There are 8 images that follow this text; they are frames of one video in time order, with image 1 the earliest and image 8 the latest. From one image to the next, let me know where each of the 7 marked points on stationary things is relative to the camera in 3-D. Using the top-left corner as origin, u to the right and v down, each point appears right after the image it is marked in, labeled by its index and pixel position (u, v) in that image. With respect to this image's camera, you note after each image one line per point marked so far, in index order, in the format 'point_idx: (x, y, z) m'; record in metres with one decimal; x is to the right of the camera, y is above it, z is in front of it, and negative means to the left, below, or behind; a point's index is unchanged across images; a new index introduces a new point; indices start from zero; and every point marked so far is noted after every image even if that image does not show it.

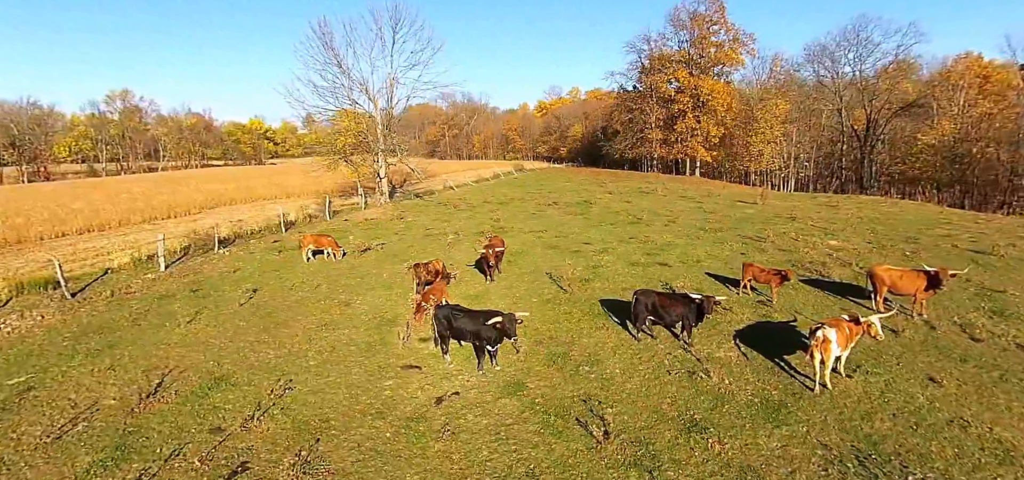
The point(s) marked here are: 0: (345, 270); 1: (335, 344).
0: (-6.0, -1.1, +18.2) m
1: (-4.2, -2.5, +12.2) m
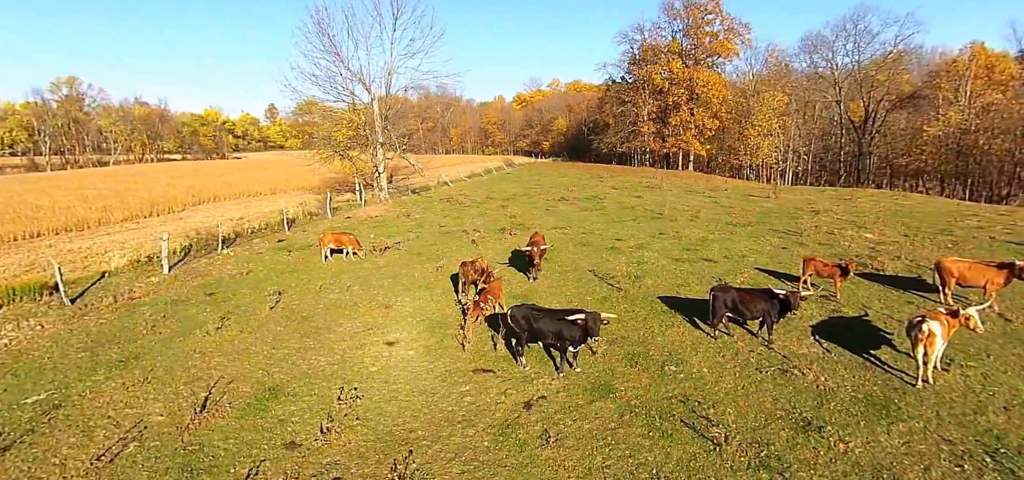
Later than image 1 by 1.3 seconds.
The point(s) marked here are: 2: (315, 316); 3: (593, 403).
0: (-4.9, -1.1, +17.5) m
1: (-2.8, -2.5, +11.7) m
2: (-5.4, -2.0, +13.9) m
3: (+1.4, -2.8, +9.0) m
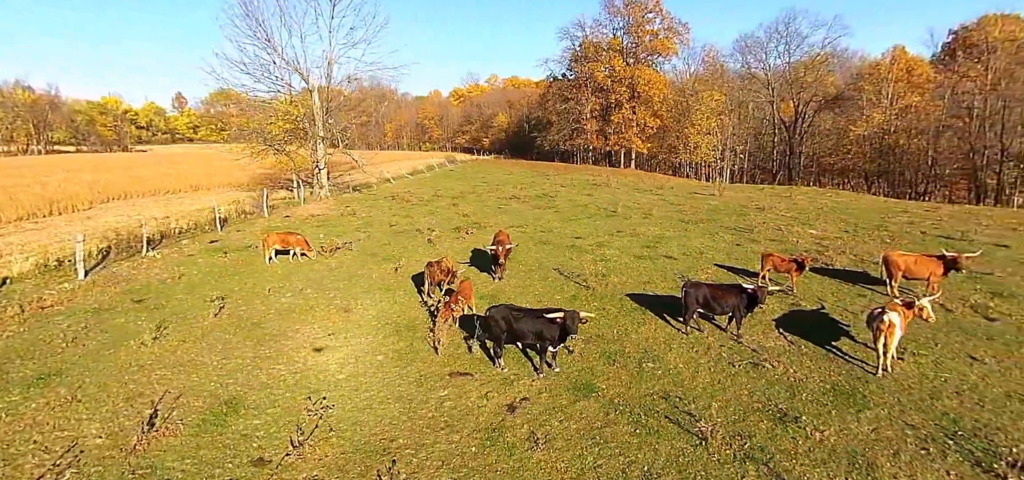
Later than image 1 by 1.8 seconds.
0: (-6.2, -1.1, +16.7) m
1: (-3.4, -2.5, +11.2) m
2: (-6.2, -2.0, +13.0) m
3: (+1.1, -2.8, +8.9) m
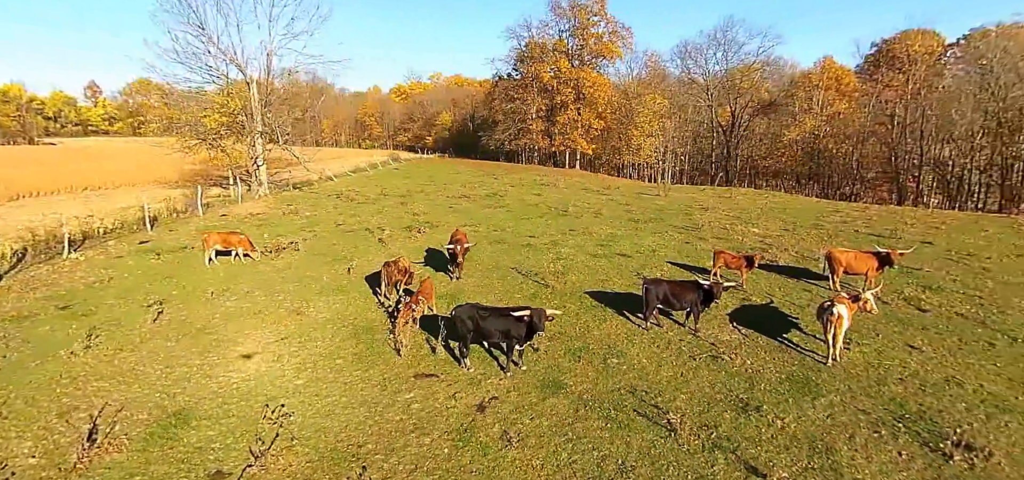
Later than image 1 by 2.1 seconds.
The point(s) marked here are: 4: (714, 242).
0: (-7.6, -1.1, +15.9) m
1: (-4.1, -2.5, +10.7) m
2: (-7.2, -2.0, +12.3) m
3: (+0.6, -2.8, +9.0) m
4: (+7.5, -0.1, +19.4) m
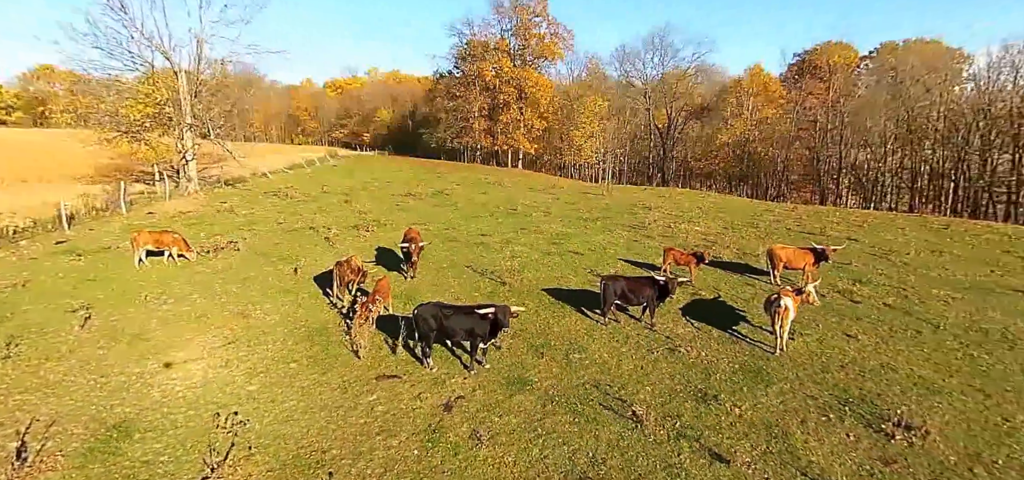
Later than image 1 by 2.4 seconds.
0: (-8.9, -1.0, +14.9) m
1: (-4.9, -2.4, +10.2) m
2: (-8.1, -2.0, +11.4) m
3: (0.0, -2.7, +9.0) m
4: (+5.7, -0.1, +20.2) m
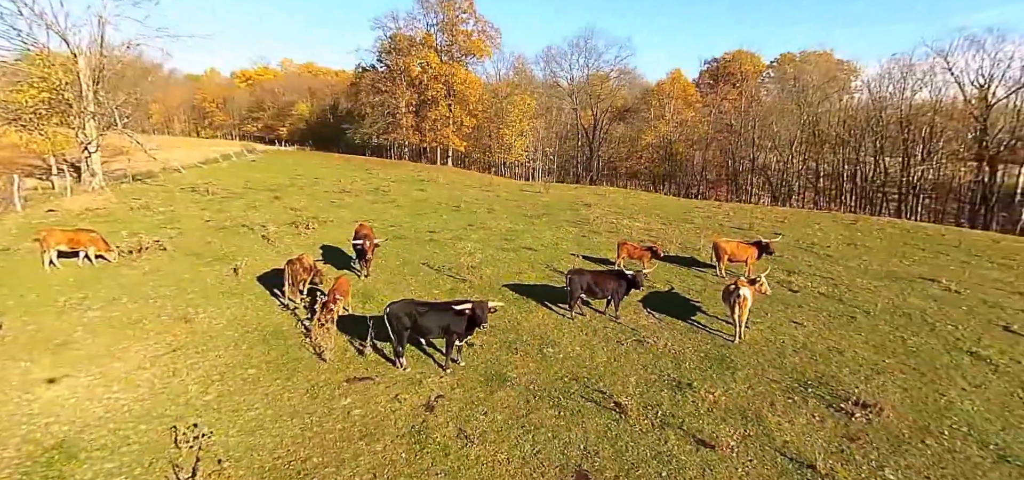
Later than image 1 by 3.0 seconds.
0: (-10.0, -1.0, +13.5) m
1: (-5.3, -2.4, +9.4) m
2: (-8.7, -2.0, +10.1) m
3: (-0.3, -2.6, +8.9) m
4: (+3.7, +0.1, +20.8) m
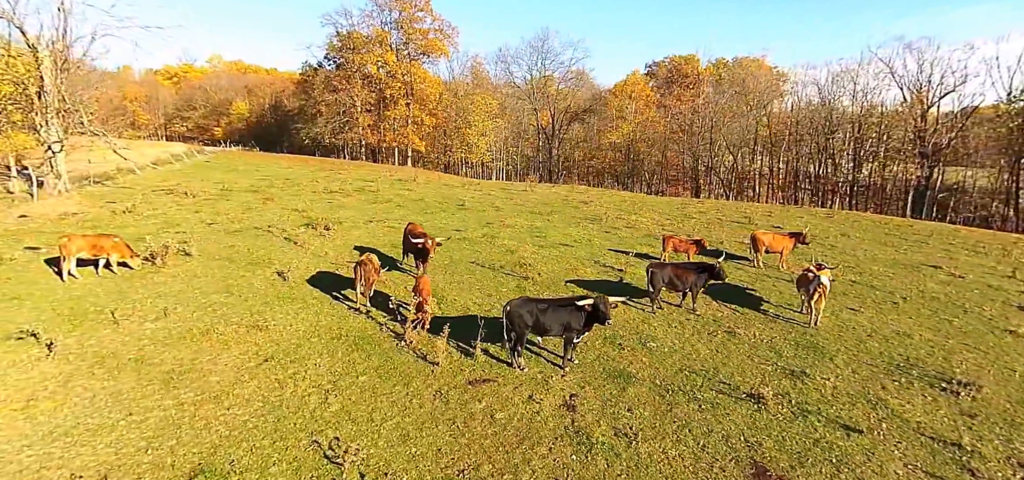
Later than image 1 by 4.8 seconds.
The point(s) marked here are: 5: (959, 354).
0: (-8.2, -1.1, +12.3) m
1: (-3.1, -2.4, +8.7) m
2: (-6.5, -2.0, +9.1) m
3: (+1.9, -2.5, +8.7) m
4: (+4.7, +0.3, +20.9) m
5: (+10.0, -2.5, +11.5) m
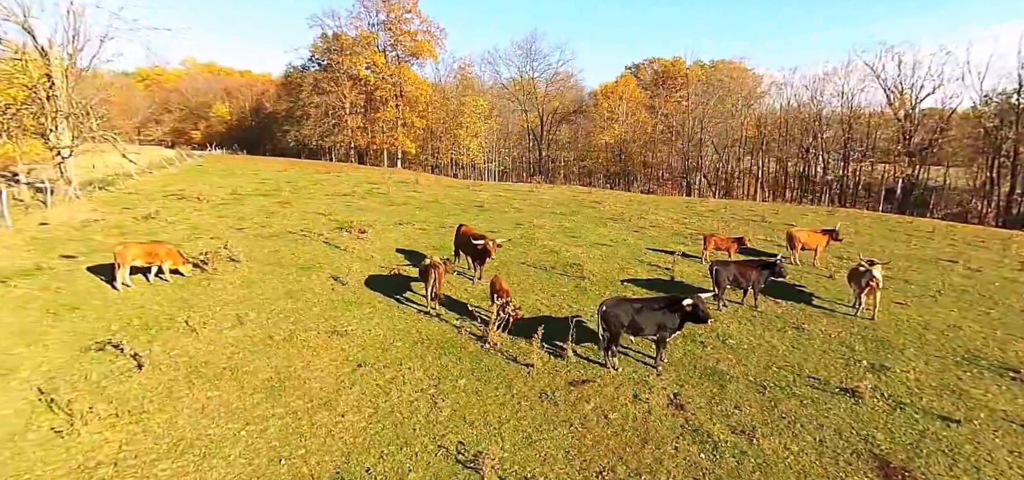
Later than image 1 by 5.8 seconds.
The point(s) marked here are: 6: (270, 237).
0: (-6.6, -1.2, +12.1) m
1: (-1.4, -2.4, +8.6) m
2: (-4.8, -2.1, +8.9) m
3: (+3.6, -2.5, +8.8) m
4: (+6.0, +0.3, +21.1) m
5: (+11.6, -2.4, +11.9) m
6: (-8.4, +0.1, +18.1) m
